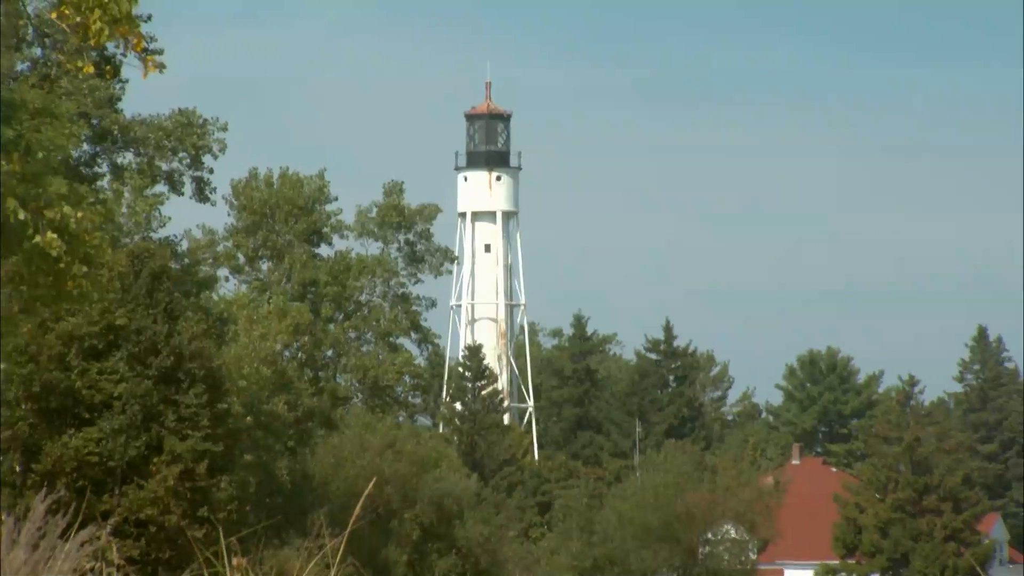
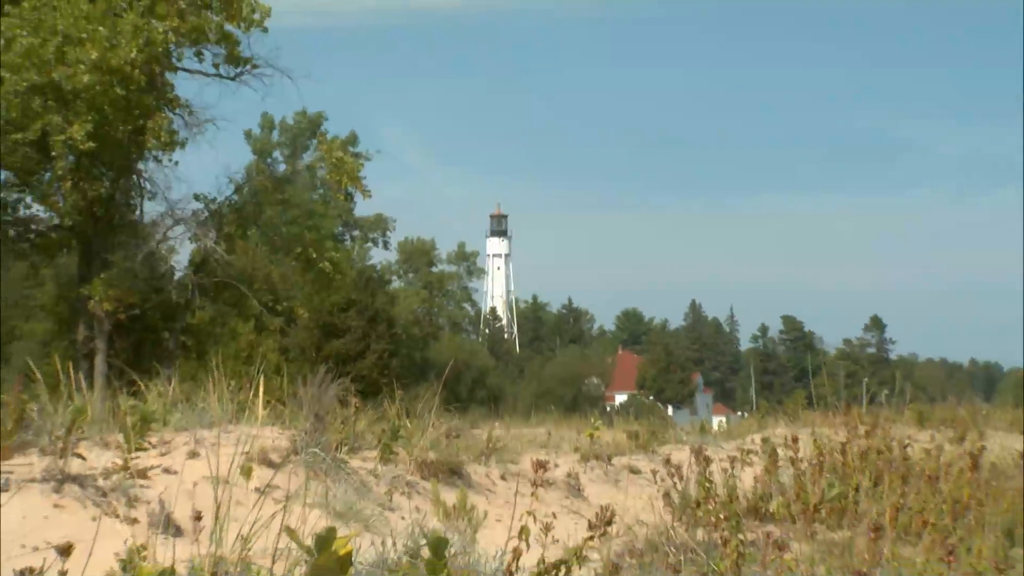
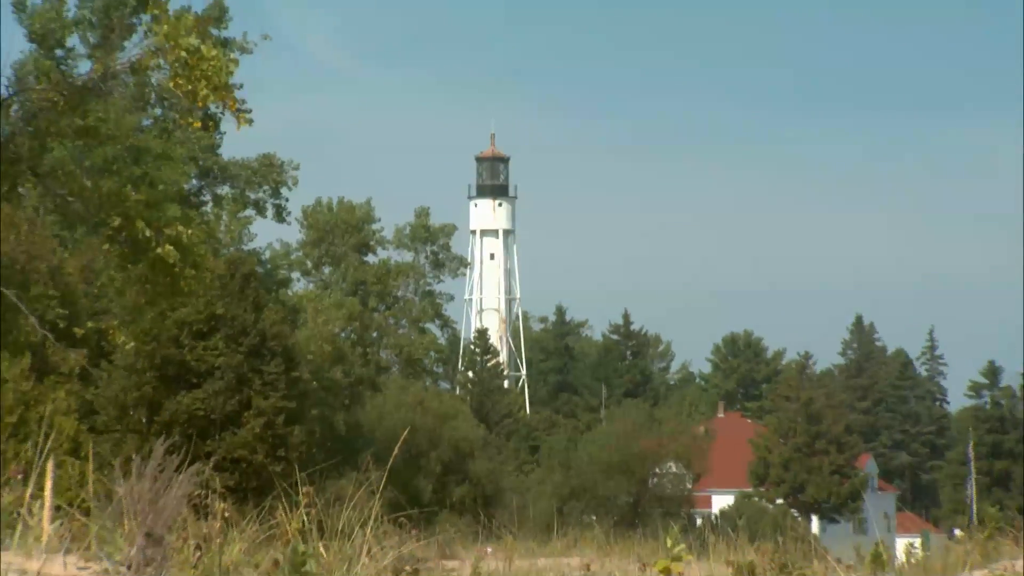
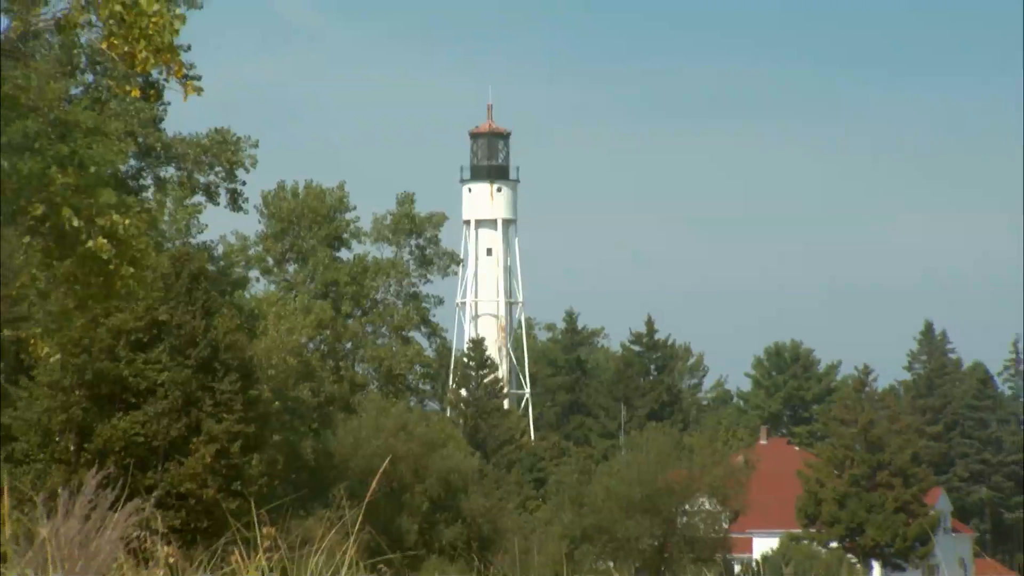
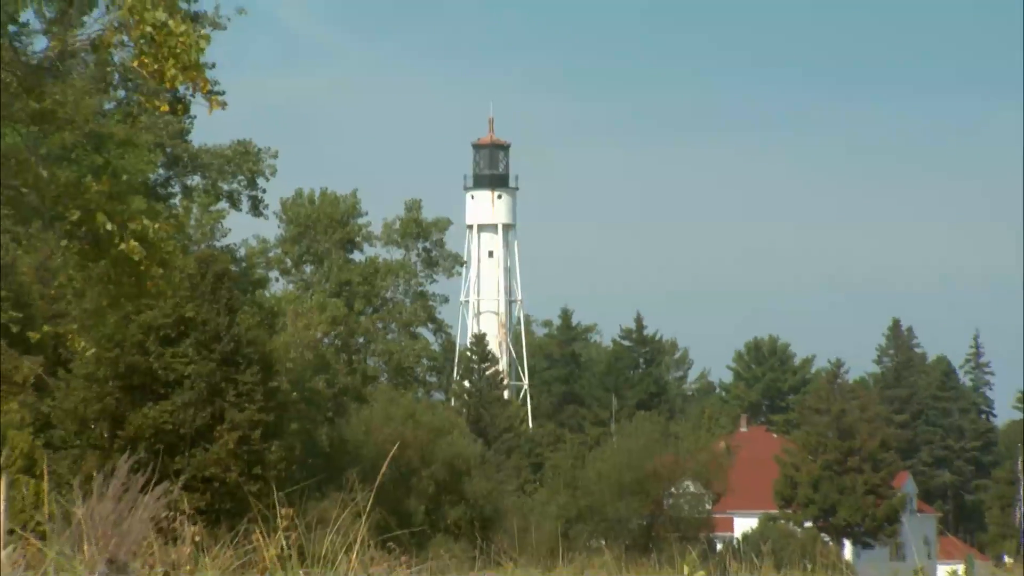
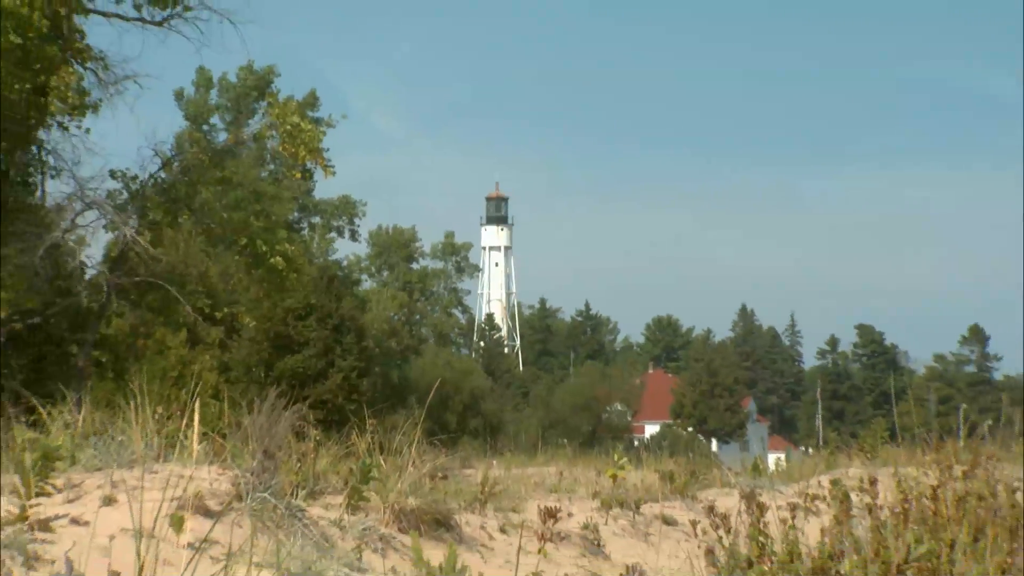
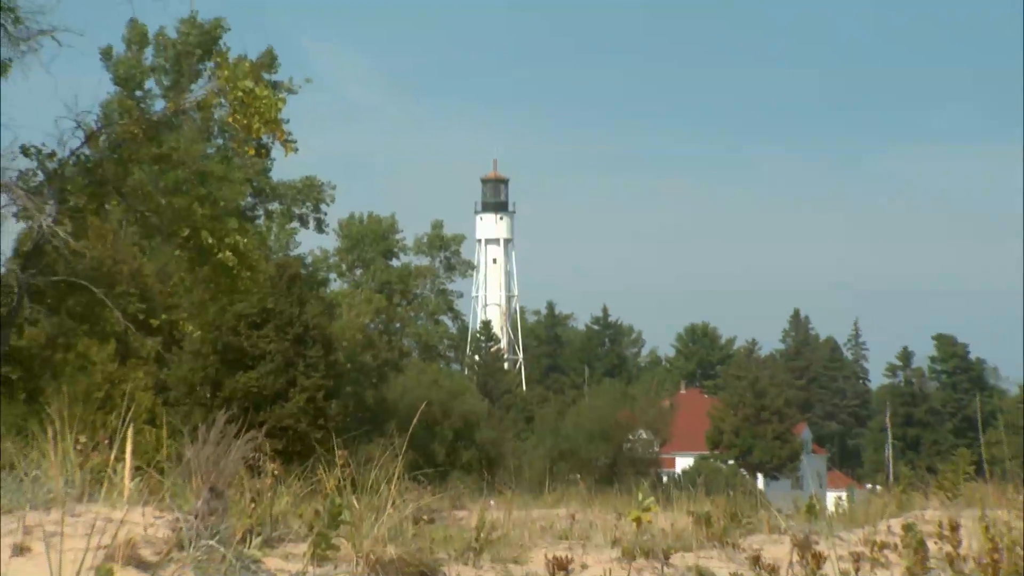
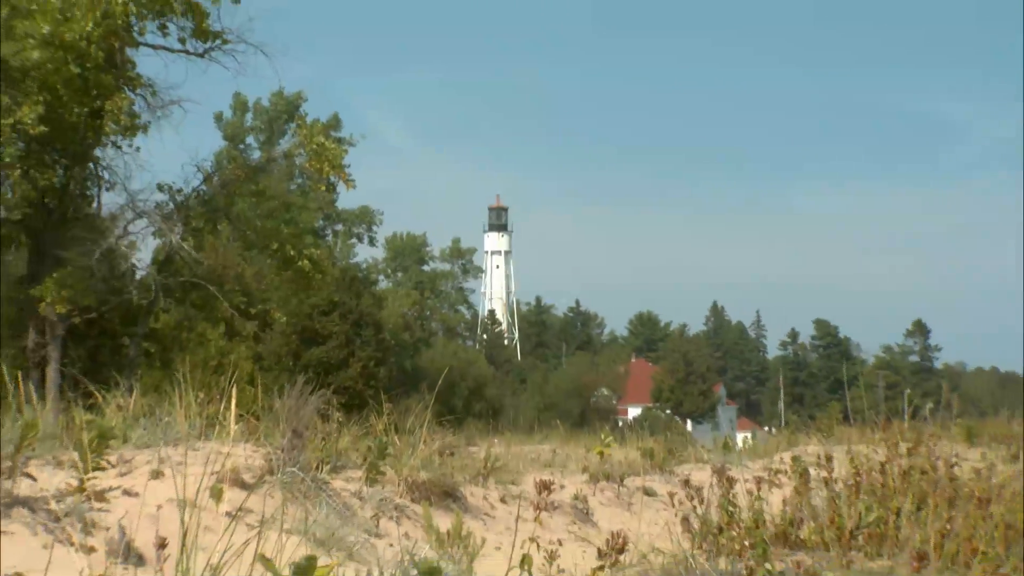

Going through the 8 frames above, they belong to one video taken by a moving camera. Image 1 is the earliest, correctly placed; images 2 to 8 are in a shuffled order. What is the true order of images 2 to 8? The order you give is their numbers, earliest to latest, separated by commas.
4, 5, 3, 7, 6, 8, 2
